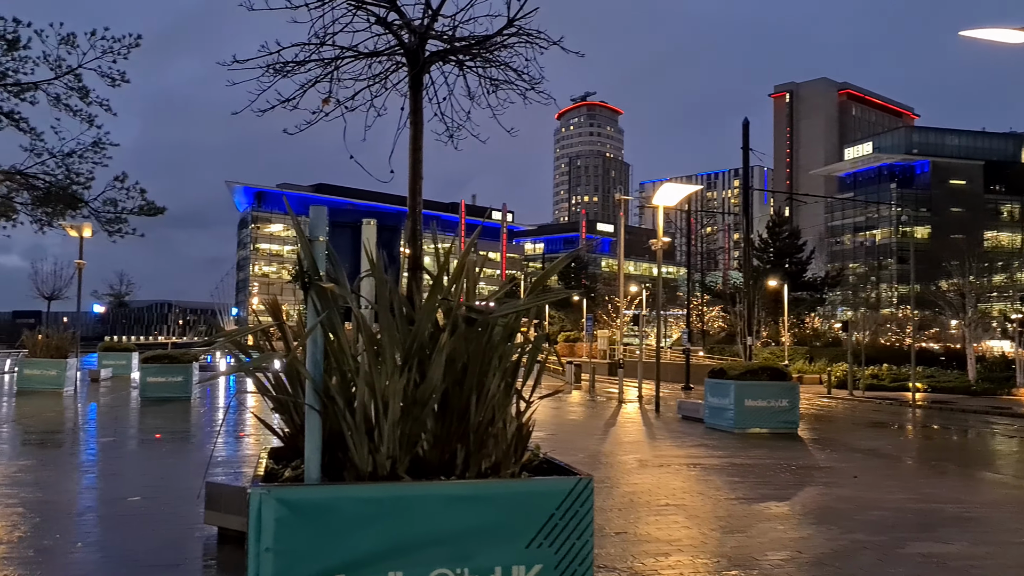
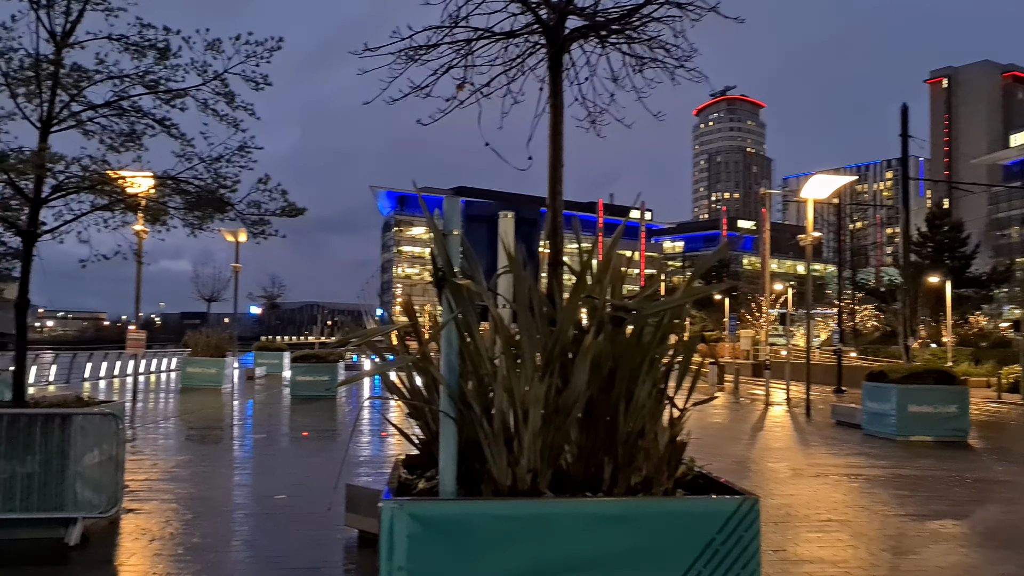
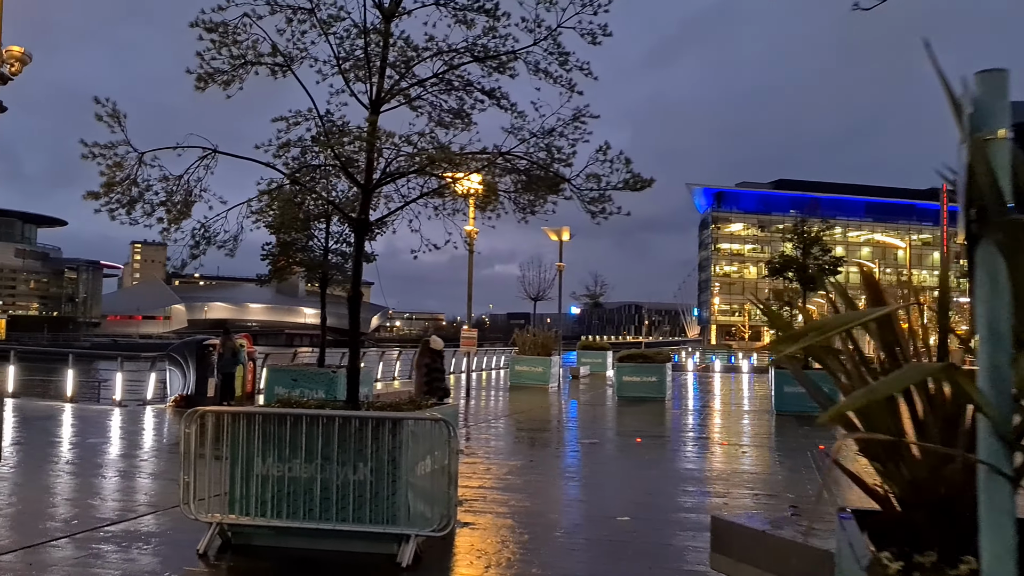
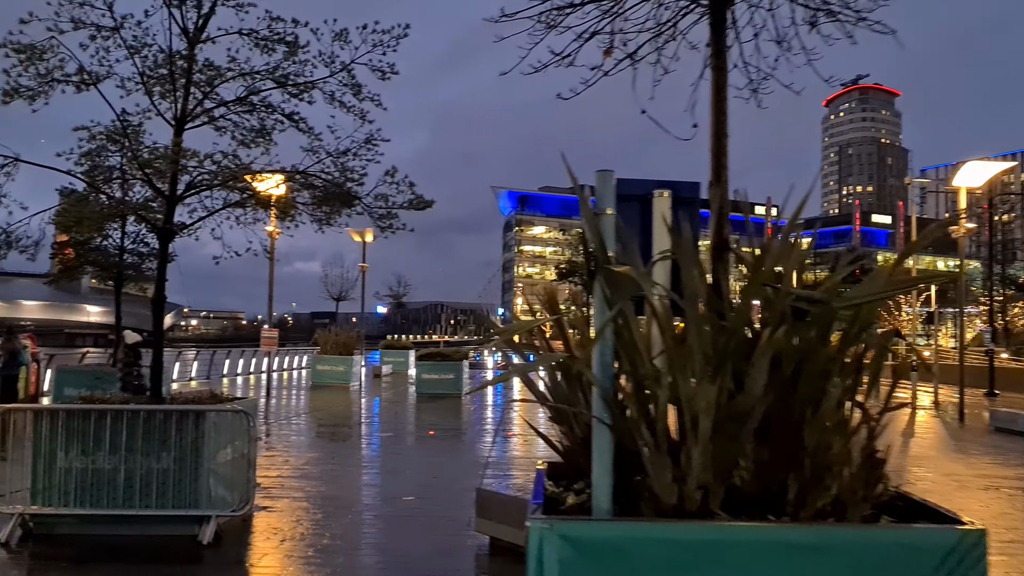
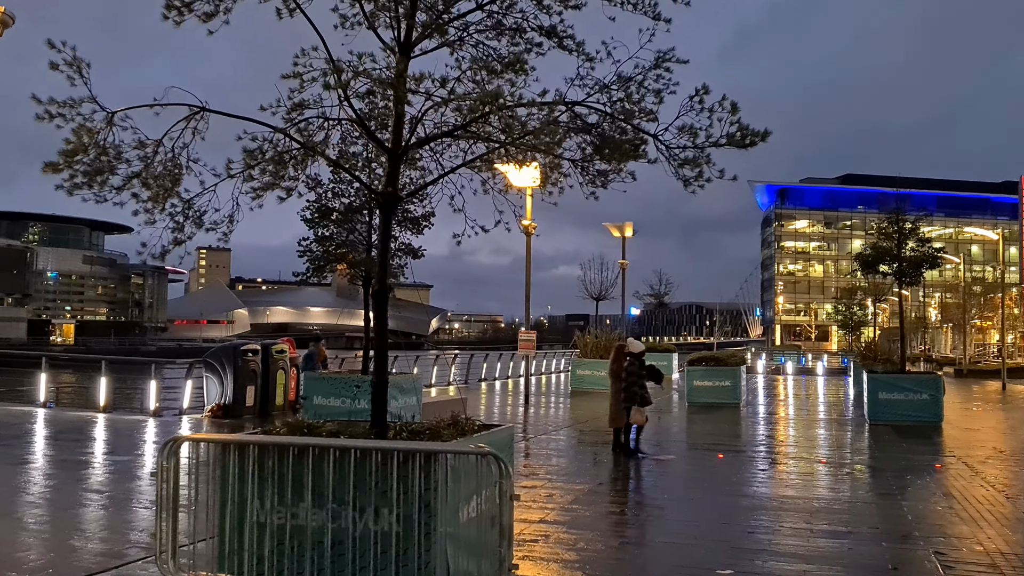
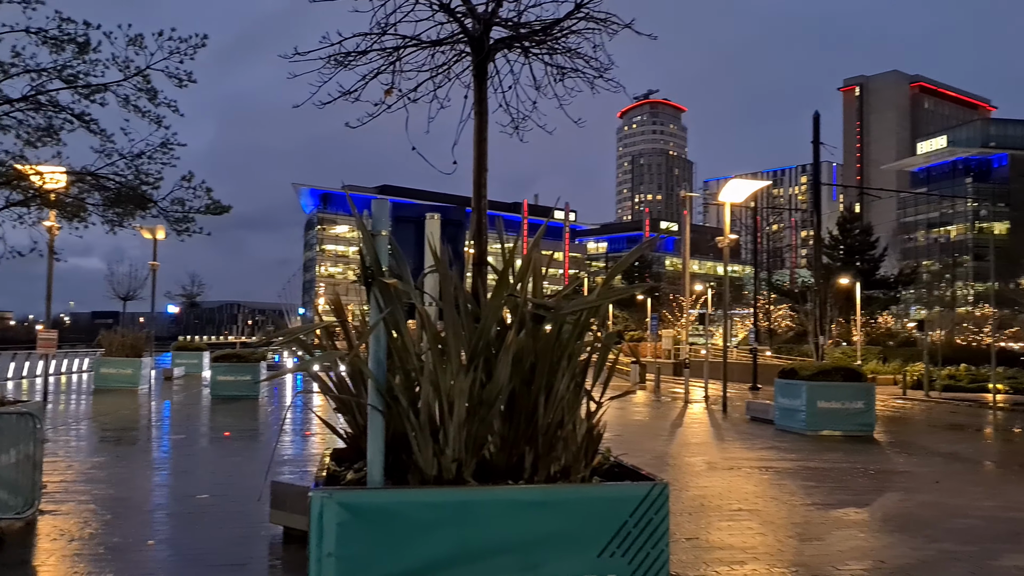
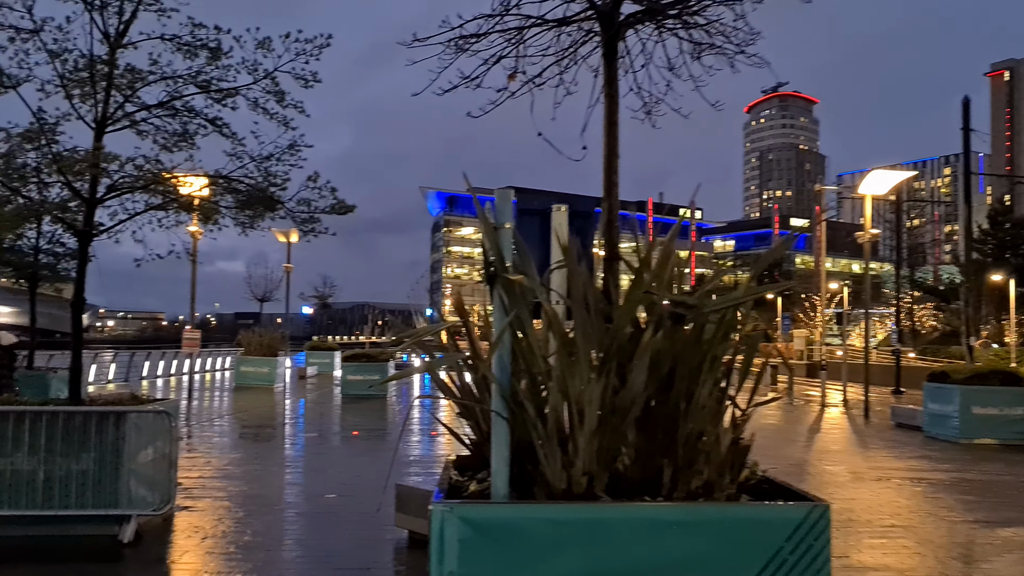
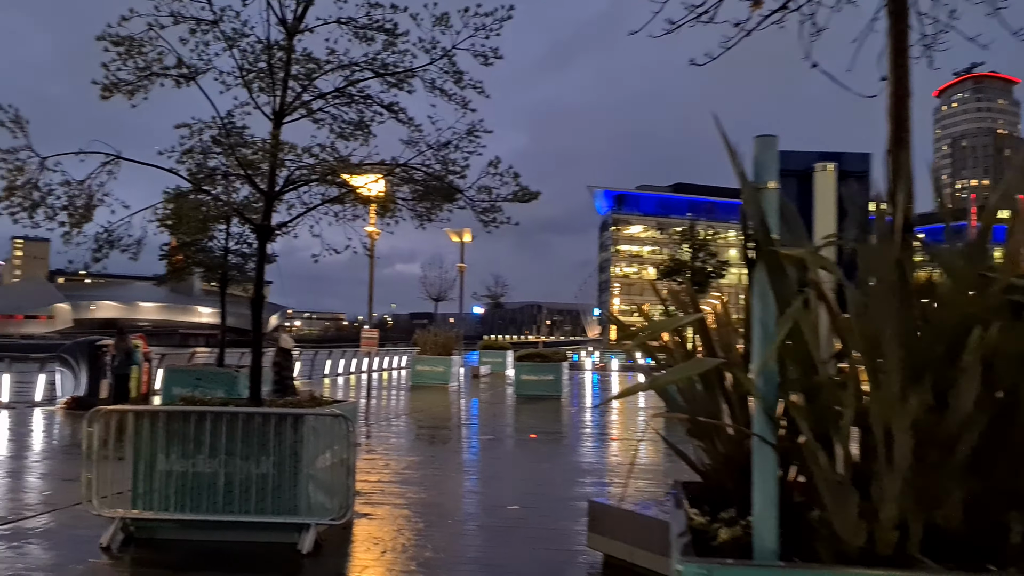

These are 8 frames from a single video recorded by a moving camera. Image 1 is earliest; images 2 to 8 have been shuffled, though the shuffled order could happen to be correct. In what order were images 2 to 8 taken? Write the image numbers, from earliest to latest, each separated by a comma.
6, 2, 7, 4, 8, 3, 5
